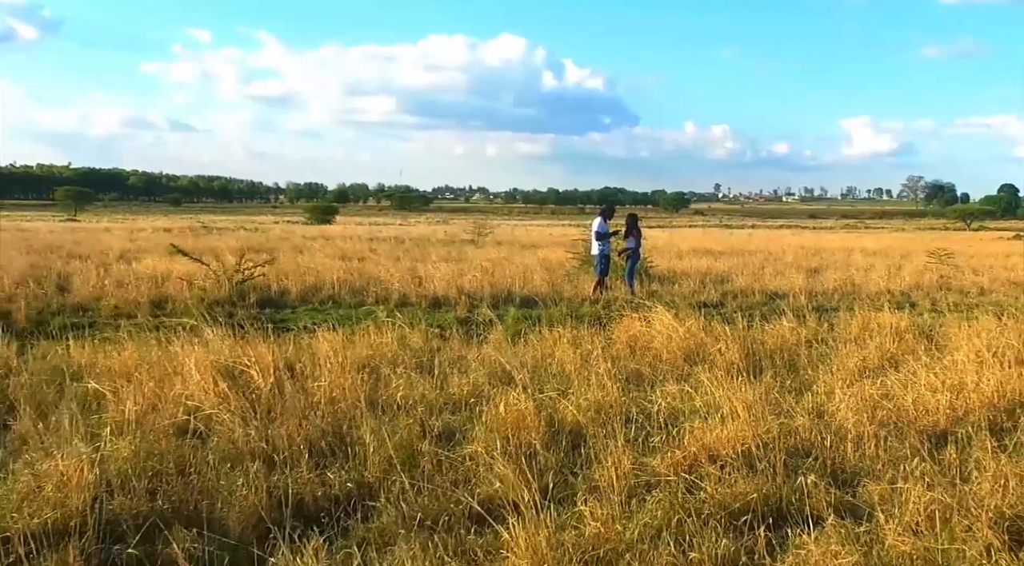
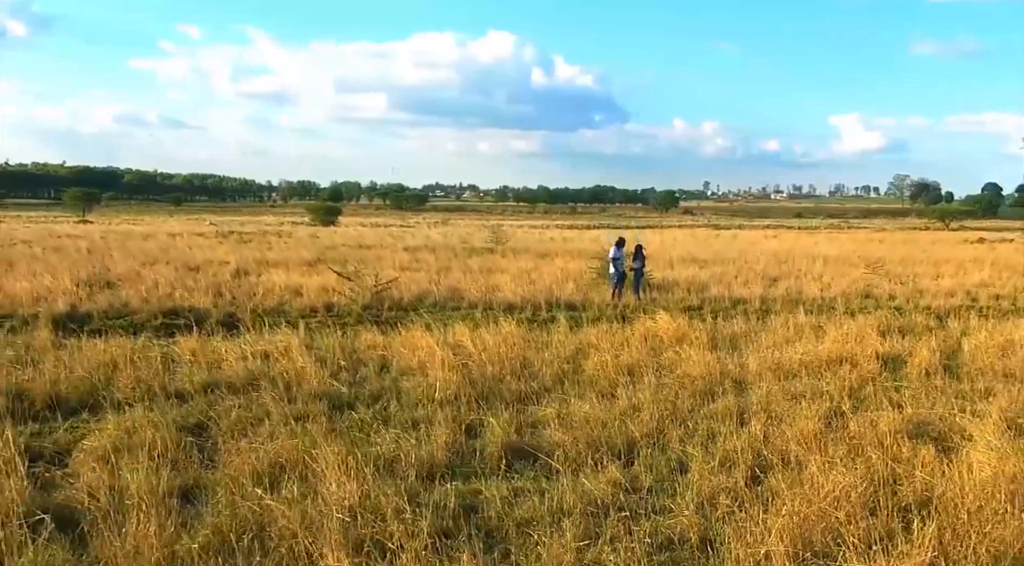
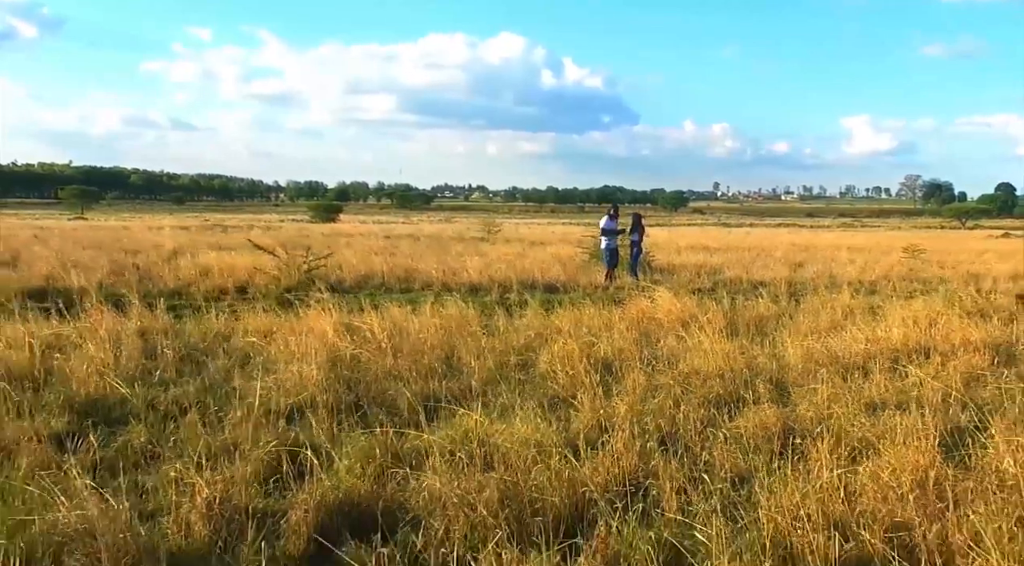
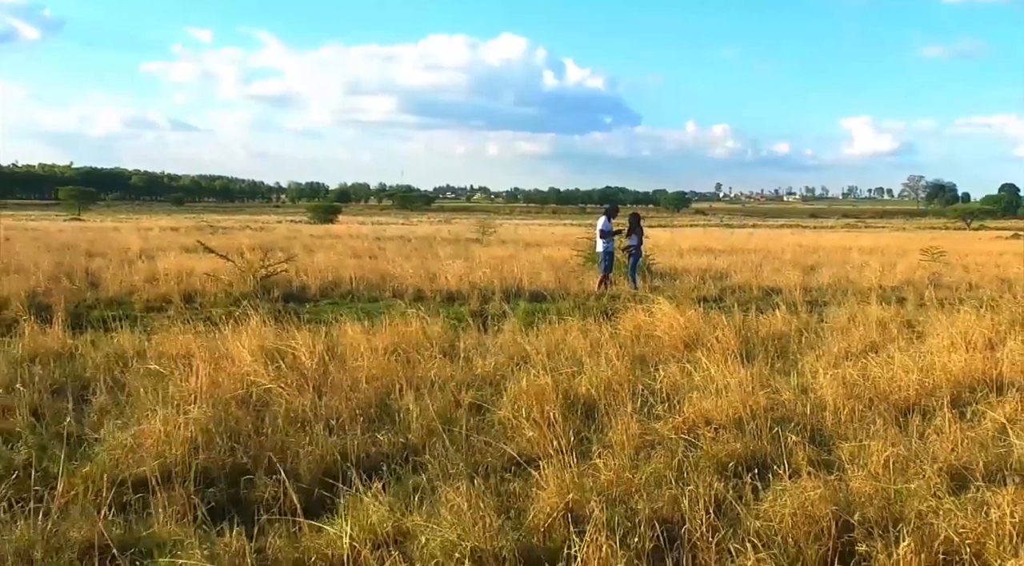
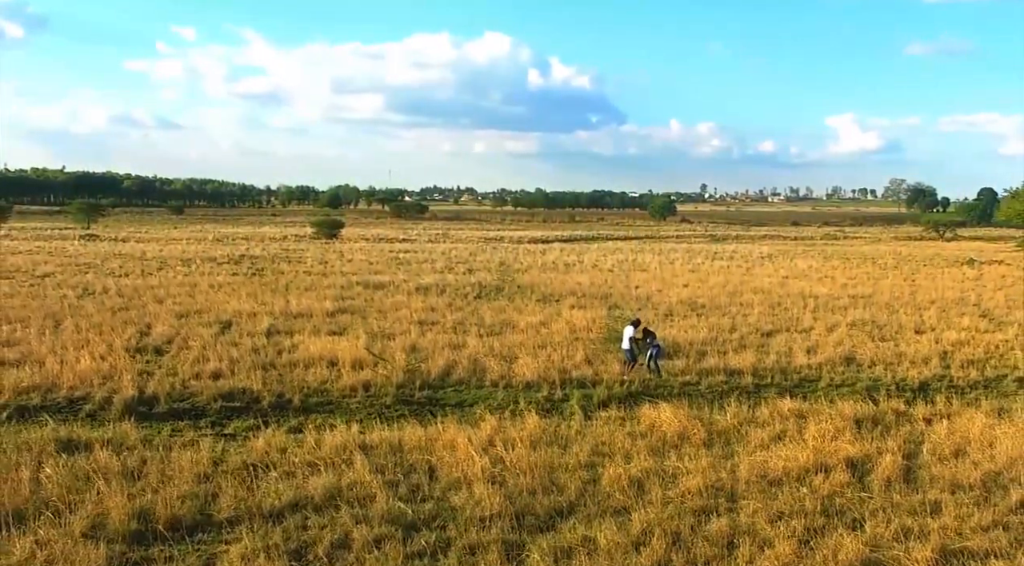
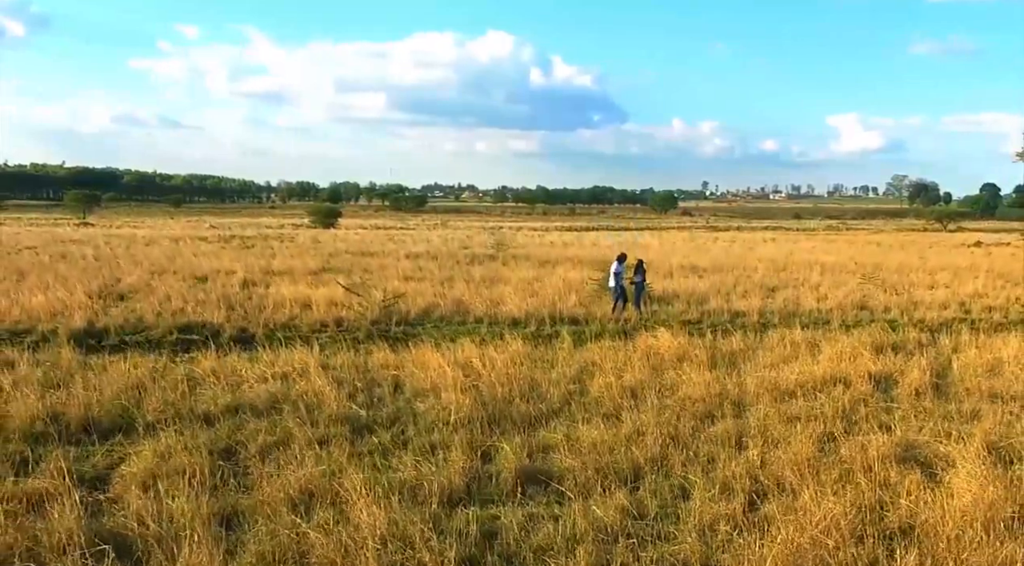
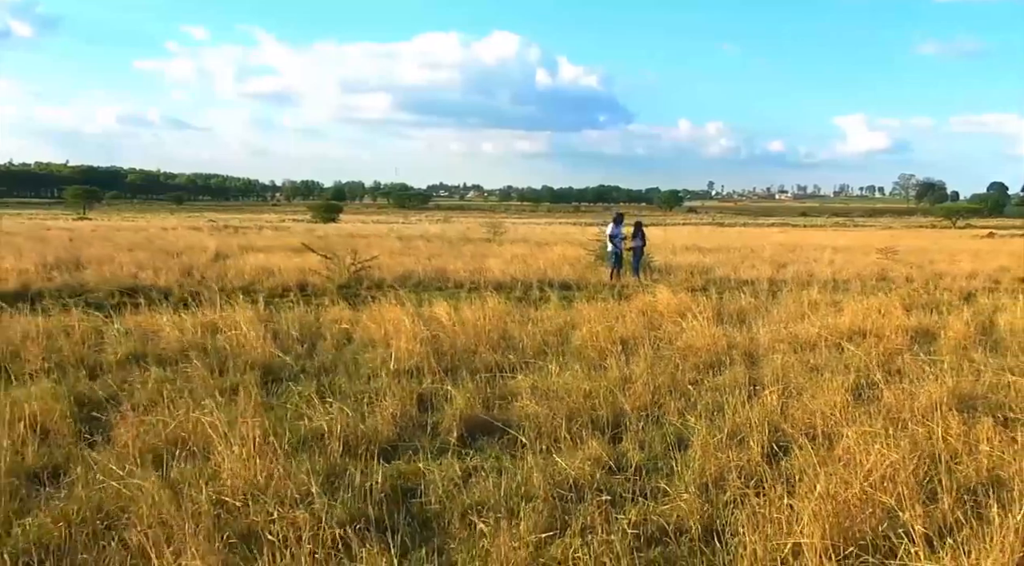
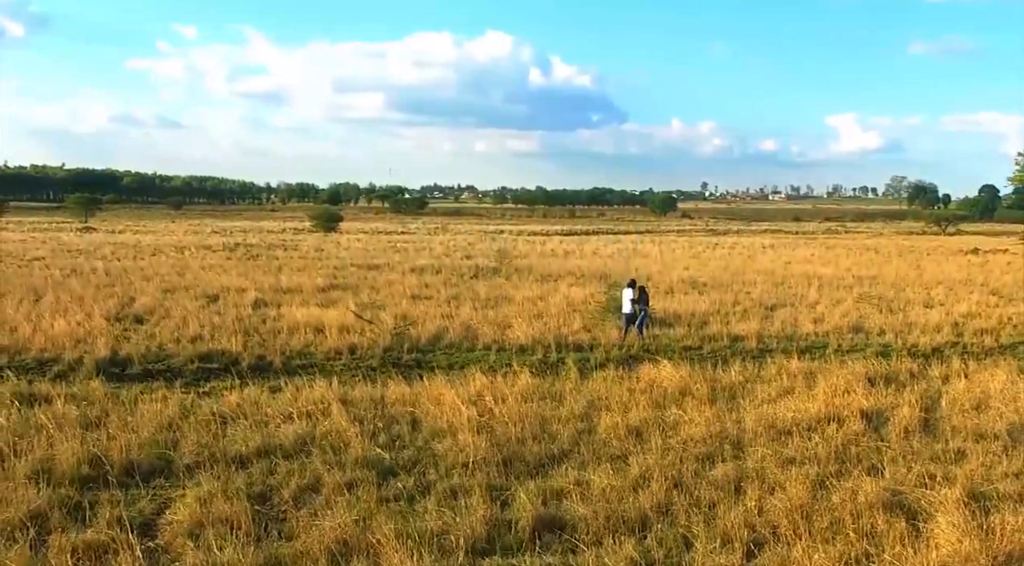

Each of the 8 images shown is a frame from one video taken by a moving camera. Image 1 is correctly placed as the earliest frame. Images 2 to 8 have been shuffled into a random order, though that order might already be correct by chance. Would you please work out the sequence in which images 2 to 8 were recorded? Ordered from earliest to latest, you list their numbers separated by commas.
4, 3, 7, 2, 6, 8, 5
